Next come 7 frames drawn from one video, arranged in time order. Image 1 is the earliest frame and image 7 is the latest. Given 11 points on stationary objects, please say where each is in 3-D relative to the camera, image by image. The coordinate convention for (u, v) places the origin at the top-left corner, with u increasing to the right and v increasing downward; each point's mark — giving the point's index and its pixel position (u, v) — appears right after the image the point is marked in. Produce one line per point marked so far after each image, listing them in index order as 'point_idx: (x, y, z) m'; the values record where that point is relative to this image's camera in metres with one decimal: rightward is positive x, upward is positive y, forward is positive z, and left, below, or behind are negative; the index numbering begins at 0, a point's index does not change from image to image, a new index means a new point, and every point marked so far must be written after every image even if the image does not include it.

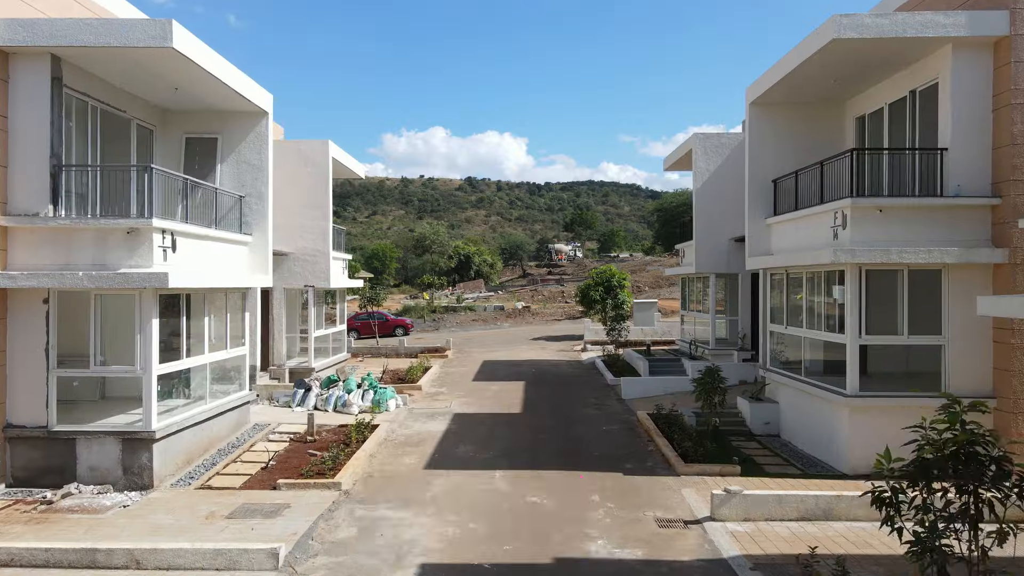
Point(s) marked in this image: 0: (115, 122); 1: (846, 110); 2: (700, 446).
0: (-3.7, +1.5, +9.2) m
1: (+3.6, +1.9, +10.7) m
2: (+1.7, -1.4, +9.0) m
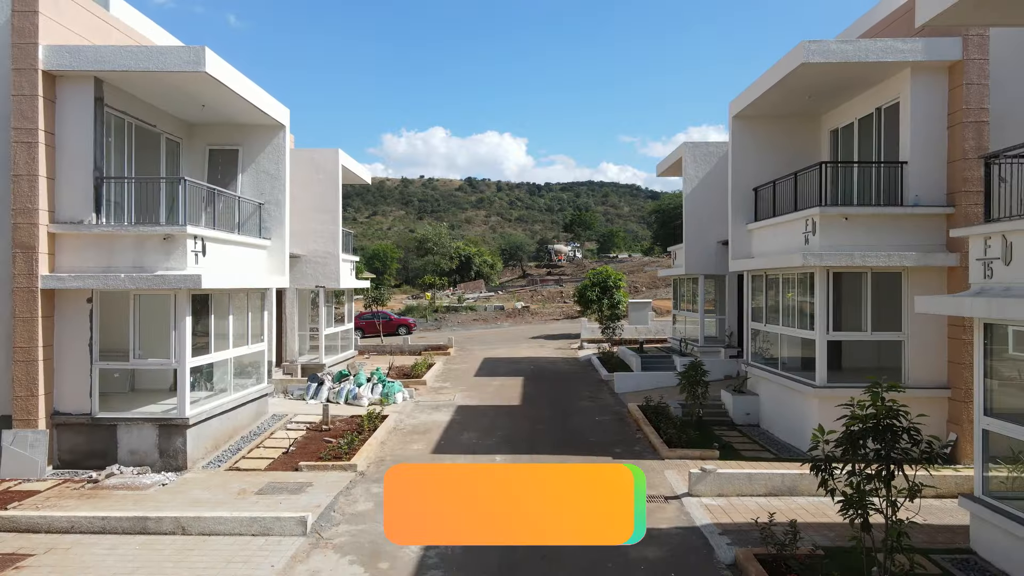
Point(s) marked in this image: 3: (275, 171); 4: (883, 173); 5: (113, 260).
0: (-3.7, +1.5, +10.0) m
1: (+3.6, +1.9, +11.5) m
2: (+1.7, -1.4, +9.8) m
3: (-2.7, +1.3, +11.3) m
4: (+3.5, +1.1, +9.4) m
5: (-3.5, +0.2, +8.7) m
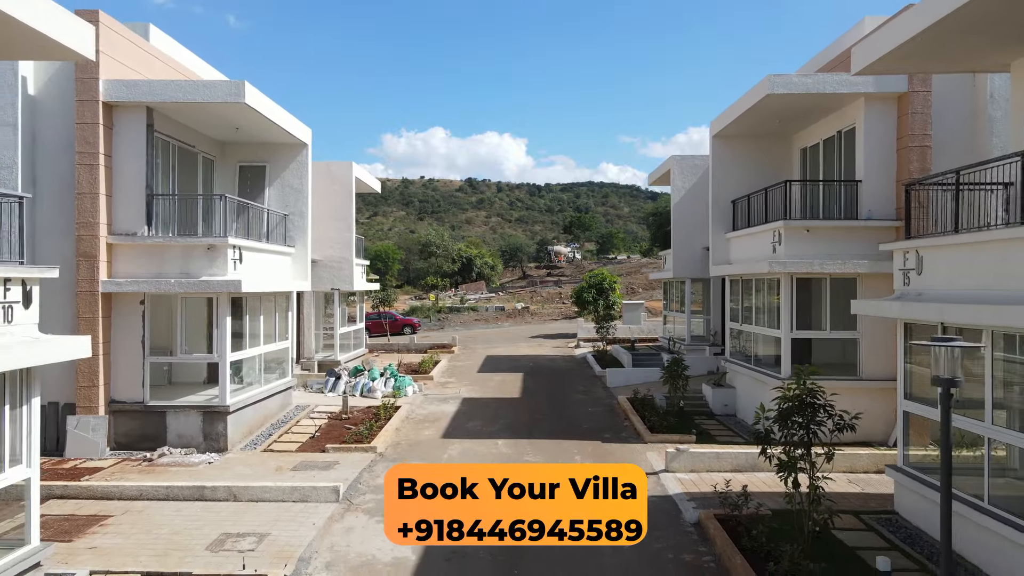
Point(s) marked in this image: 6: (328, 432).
0: (-3.7, +1.5, +11.2) m
1: (+3.6, +1.9, +12.7) m
2: (+1.7, -1.5, +11.0) m
3: (-2.7, +1.3, +12.5) m
4: (+3.5, +1.0, +10.6) m
5: (-3.5, +0.2, +9.9) m
6: (-2.0, -1.6, +10.8) m
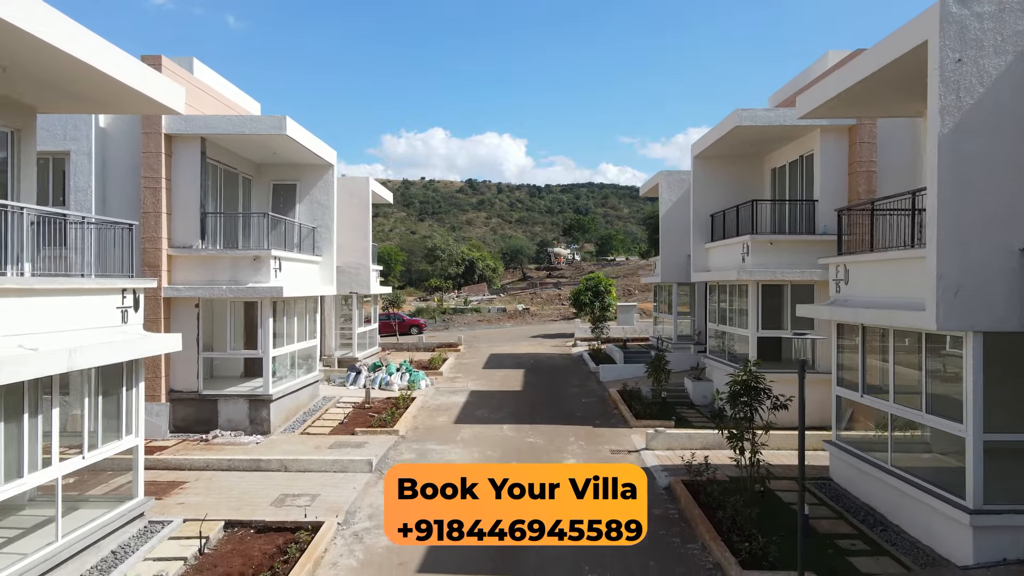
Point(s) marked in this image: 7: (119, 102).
0: (-3.6, +1.4, +12.8) m
1: (+3.6, +1.8, +14.3) m
2: (+1.7, -1.5, +12.6) m
3: (-2.7, +1.2, +14.1) m
4: (+3.6, +1.0, +12.2) m
5: (-3.4, +0.1, +11.5) m
6: (-2.0, -1.6, +12.4) m
7: (-3.1, +1.5, +7.9) m
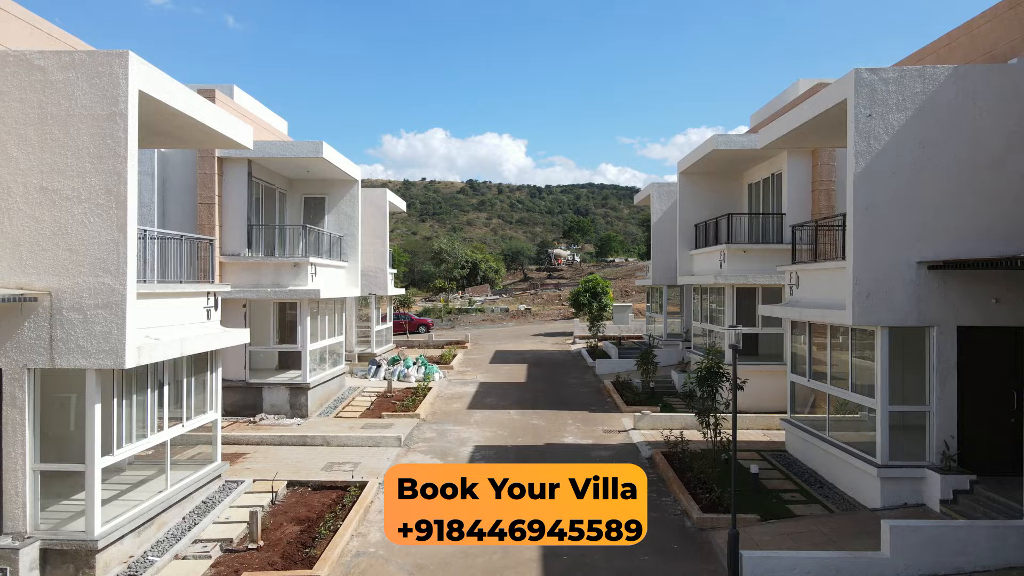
0: (-3.5, +1.4, +14.5) m
1: (+3.7, +1.8, +16.0) m
2: (+1.8, -1.6, +14.3) m
3: (-2.6, +1.2, +15.8) m
4: (+3.7, +0.9, +13.9) m
5: (-3.4, +0.1, +13.2) m
6: (-1.9, -1.7, +14.1) m
7: (-3.0, +1.4, +9.6) m
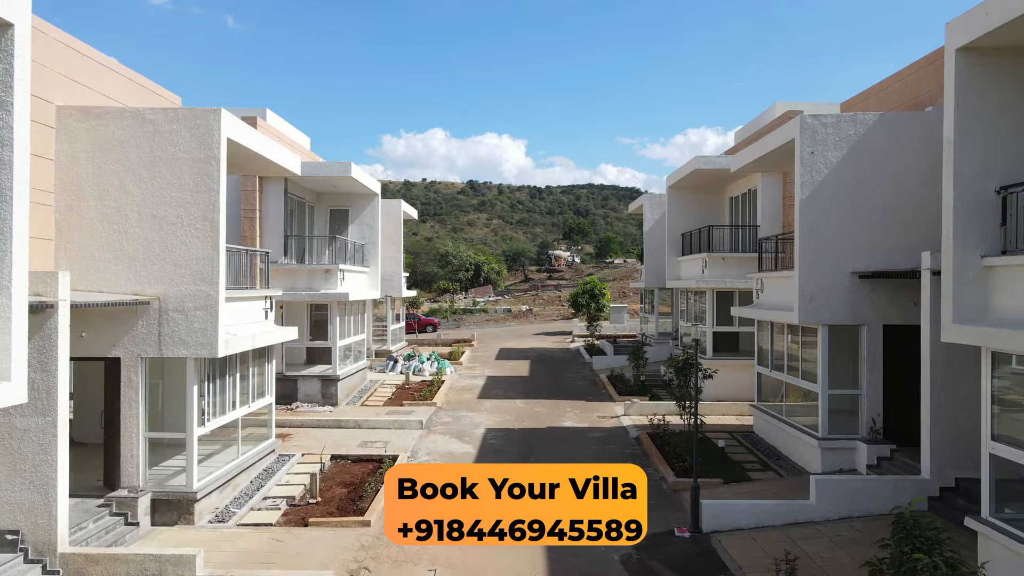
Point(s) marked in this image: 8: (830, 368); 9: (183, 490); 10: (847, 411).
0: (-3.5, +1.3, +16.3) m
1: (+3.8, +1.7, +17.8) m
2: (+1.9, -1.6, +16.1) m
3: (-2.5, +1.1, +17.6) m
4: (+3.7, +0.9, +15.7) m
5: (-3.3, +0.1, +14.9) m
6: (-1.8, -1.7, +15.9) m
7: (-2.9, +1.4, +11.3) m
8: (+3.0, -0.8, +9.5) m
9: (-2.8, -1.7, +8.3) m
10: (+3.2, -1.2, +9.6) m
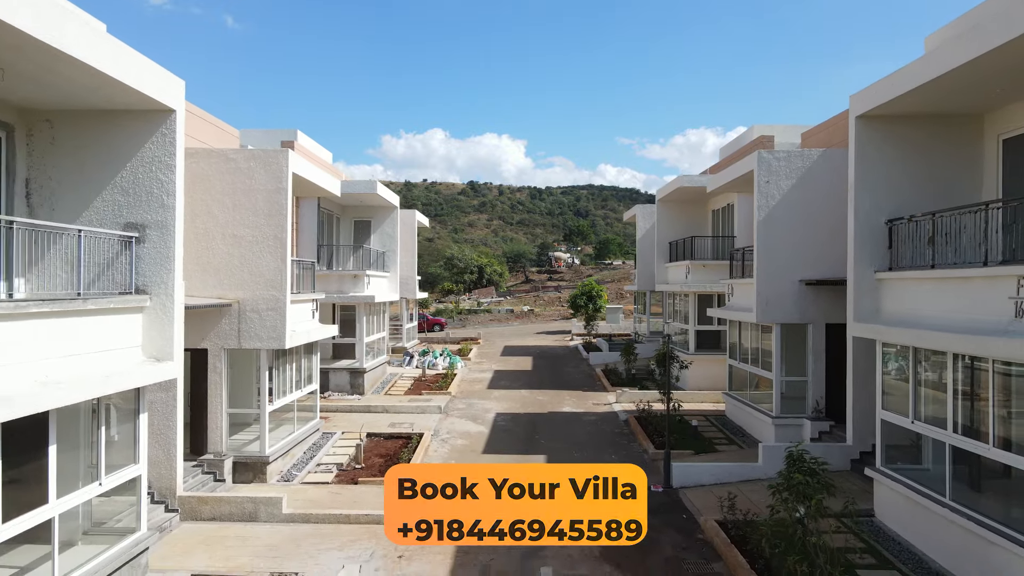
0: (-3.4, +1.3, +18.3) m
1: (+3.9, +1.6, +19.8) m
2: (+2.0, -1.7, +18.1) m
3: (-2.4, +1.1, +19.6) m
4: (+3.8, +0.8, +17.7) m
5: (-3.2, 0.0, +17.0) m
6: (-1.7, -1.8, +17.9) m
7: (-2.8, +1.3, +13.4) m
8: (+3.1, -0.8, +11.6) m
9: (-2.7, -1.7, +10.3) m
10: (+3.3, -1.3, +11.6) m
